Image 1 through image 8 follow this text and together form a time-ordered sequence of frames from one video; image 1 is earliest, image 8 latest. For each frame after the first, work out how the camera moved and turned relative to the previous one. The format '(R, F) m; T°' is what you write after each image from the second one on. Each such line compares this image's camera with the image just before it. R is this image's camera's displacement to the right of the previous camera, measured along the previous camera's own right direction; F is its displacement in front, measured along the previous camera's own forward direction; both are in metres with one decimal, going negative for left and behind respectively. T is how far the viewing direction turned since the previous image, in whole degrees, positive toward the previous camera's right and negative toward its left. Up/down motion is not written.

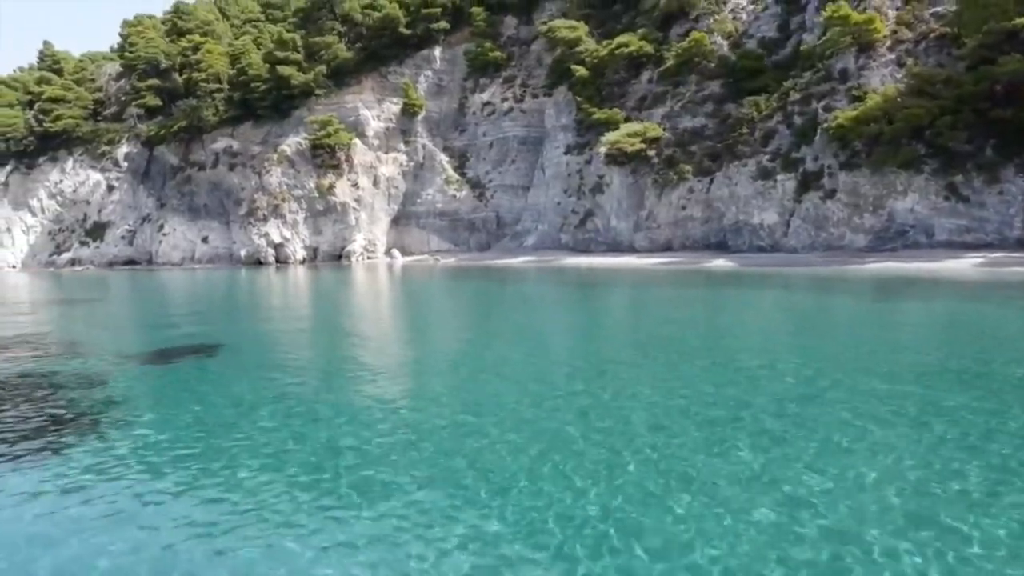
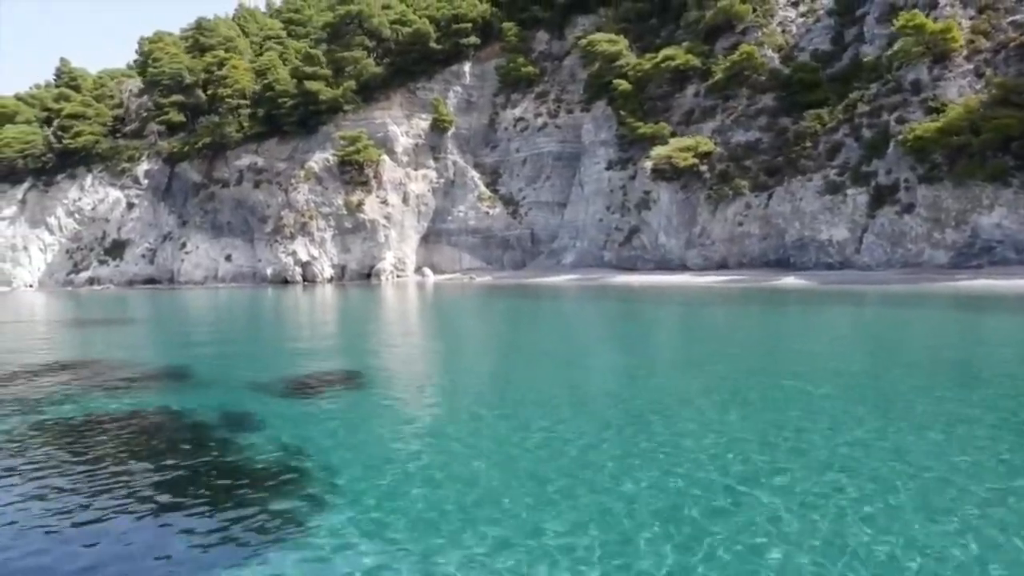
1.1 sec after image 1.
(-2.4, +1.4) m; 0°
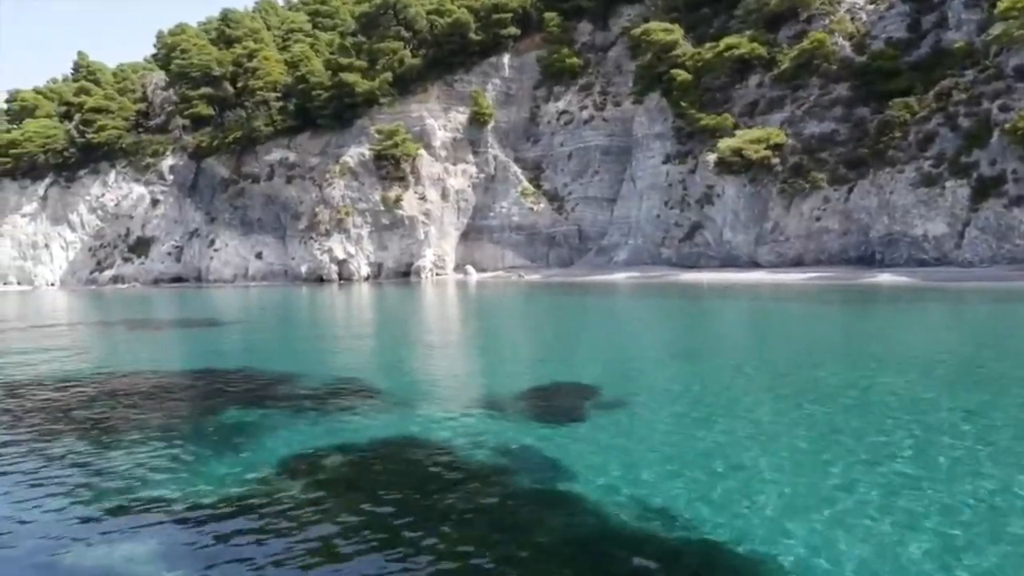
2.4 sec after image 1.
(-3.0, +1.8) m; 0°
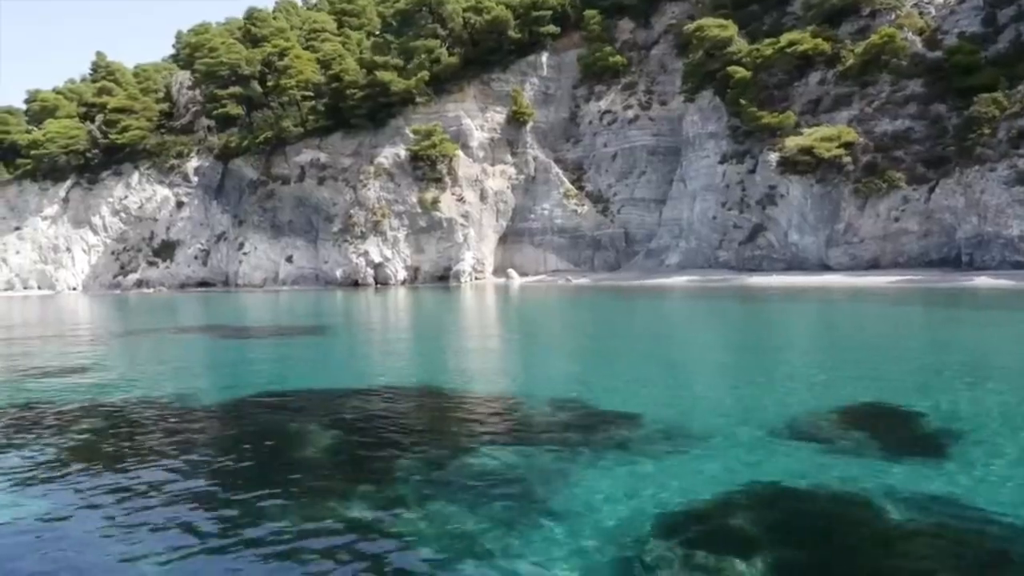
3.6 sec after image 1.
(-2.9, +1.5) m; 0°
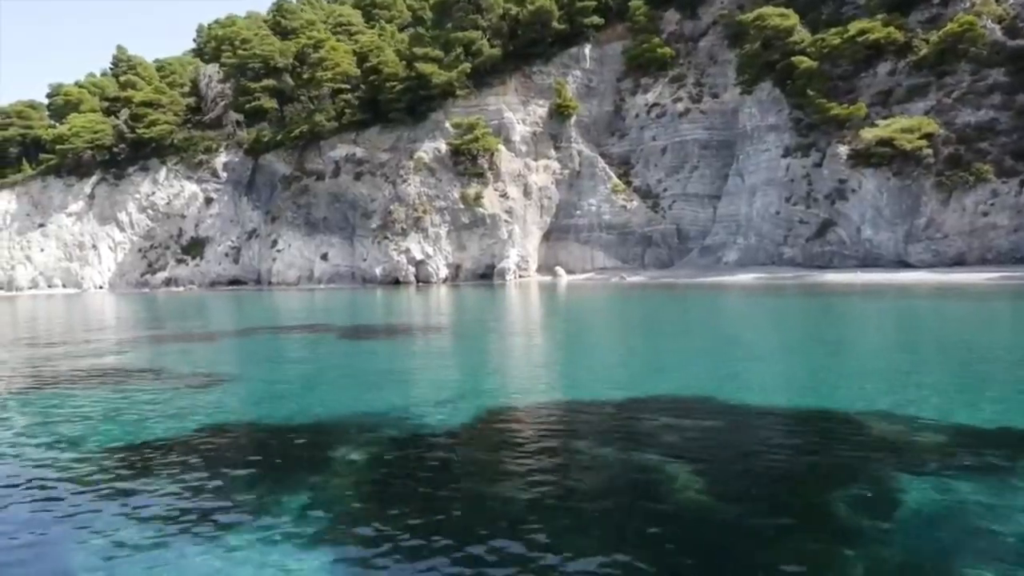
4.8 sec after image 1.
(-2.9, +1.5) m; 0°
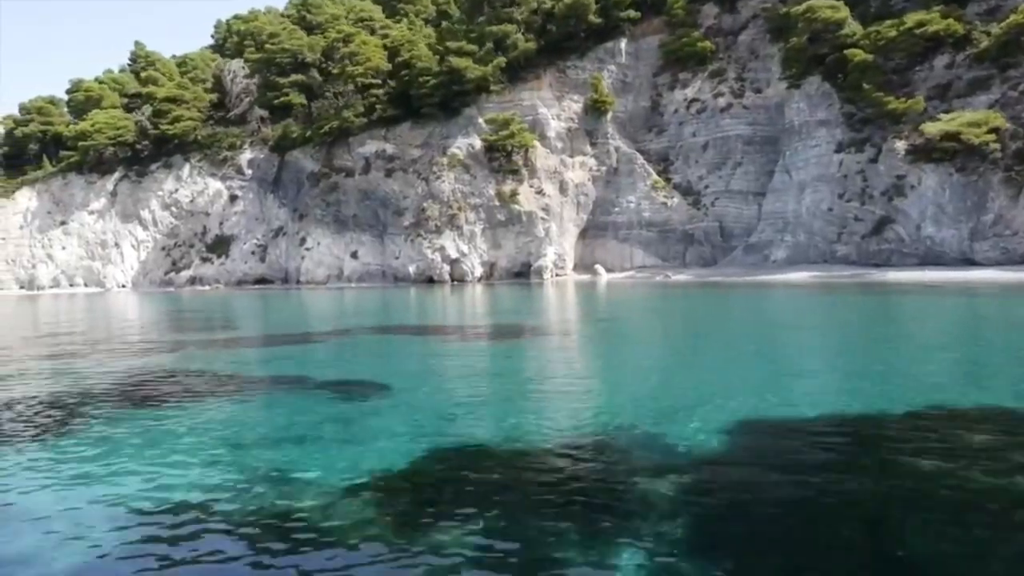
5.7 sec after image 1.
(-2.3, +1.0) m; 0°
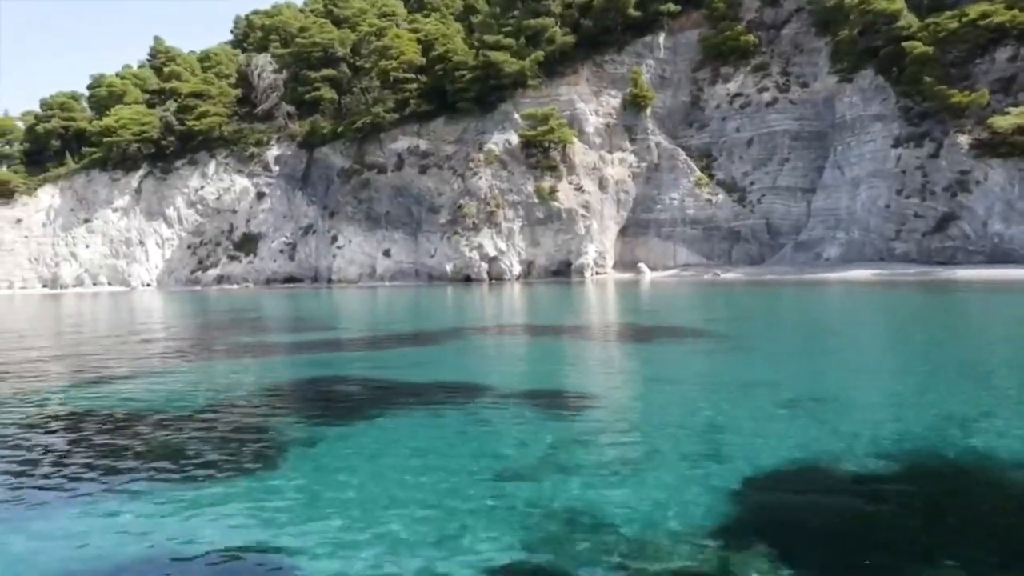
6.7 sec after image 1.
(-2.5, +1.0) m; 0°
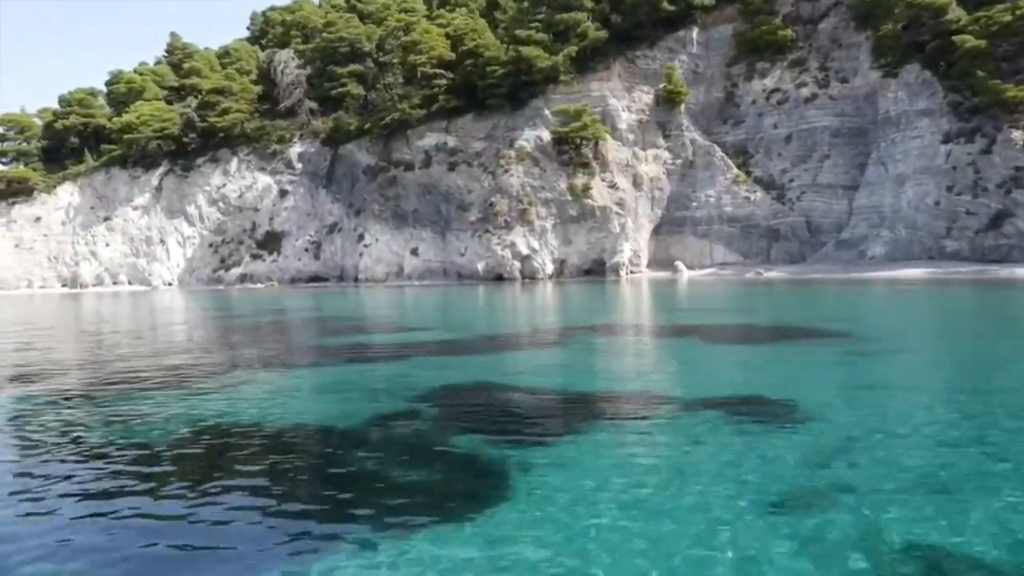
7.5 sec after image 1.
(-2.0, +0.9) m; 0°
